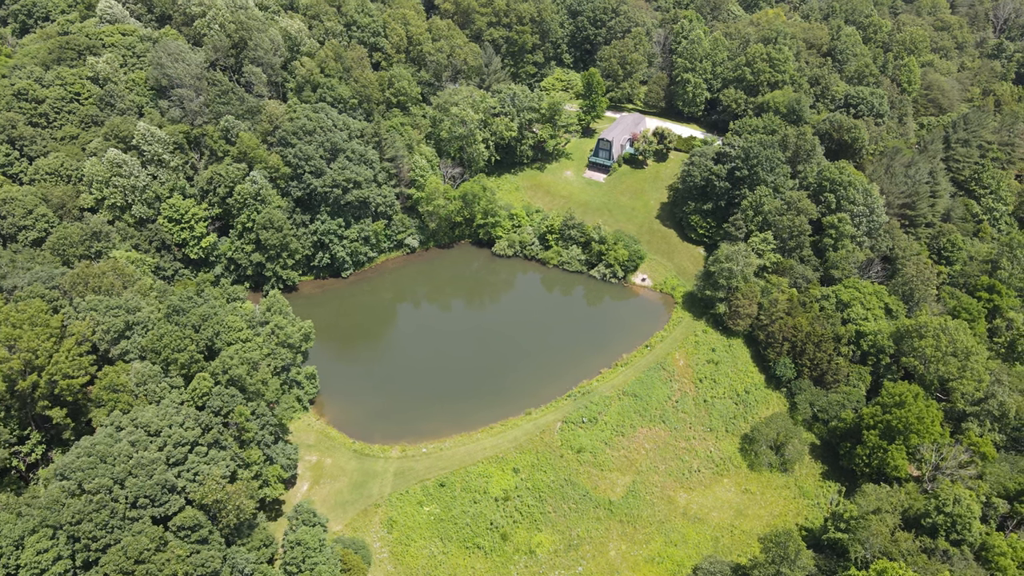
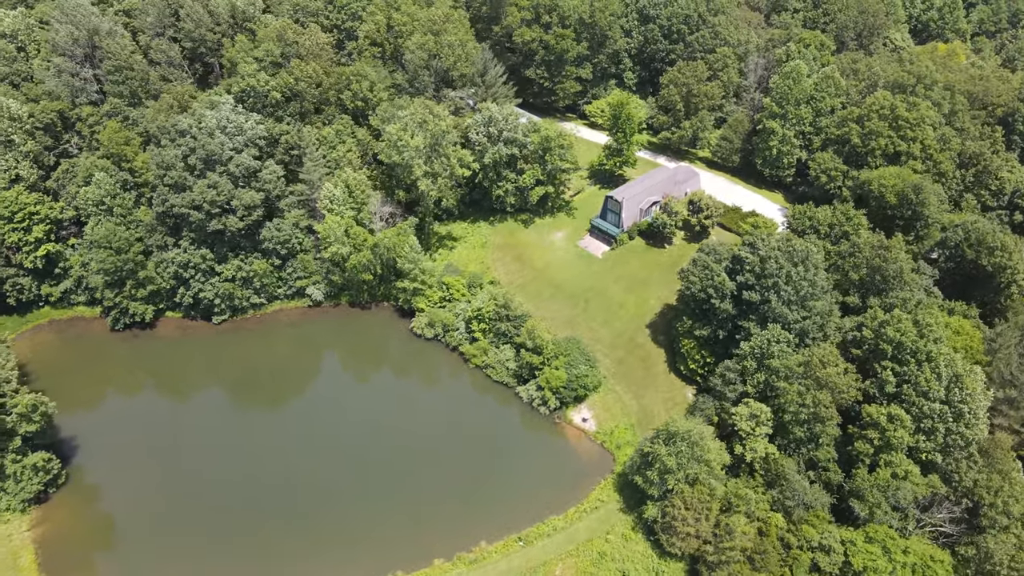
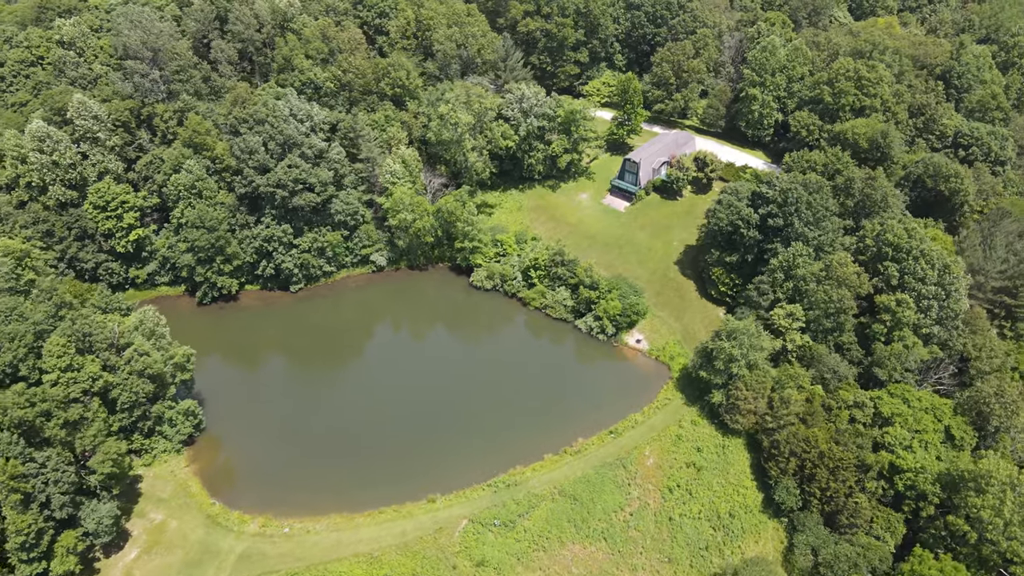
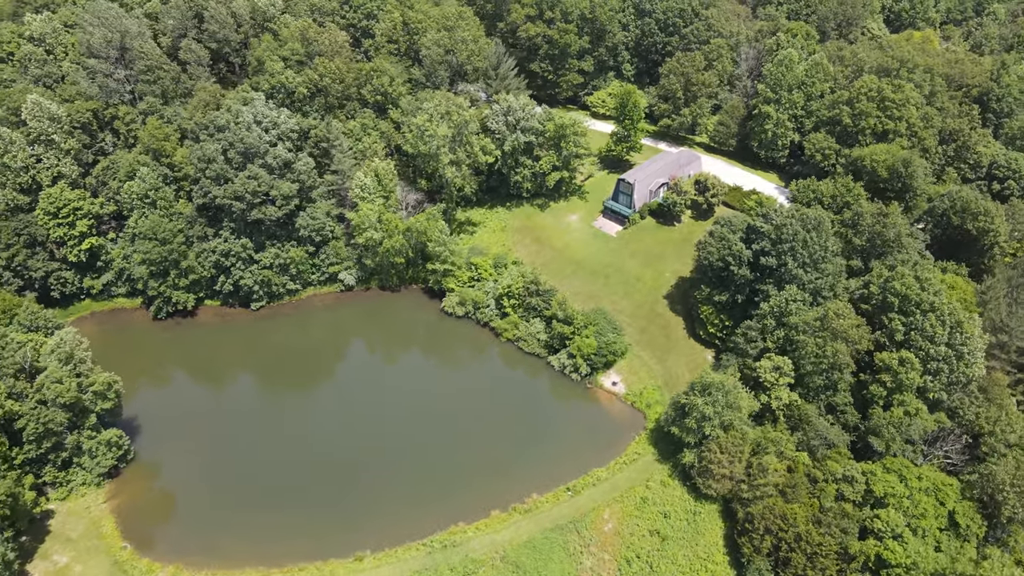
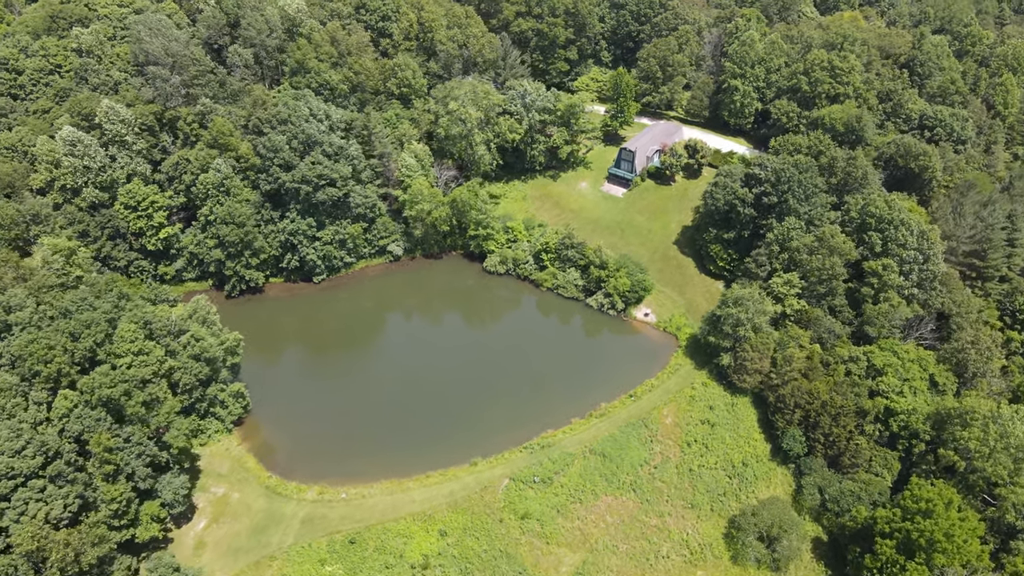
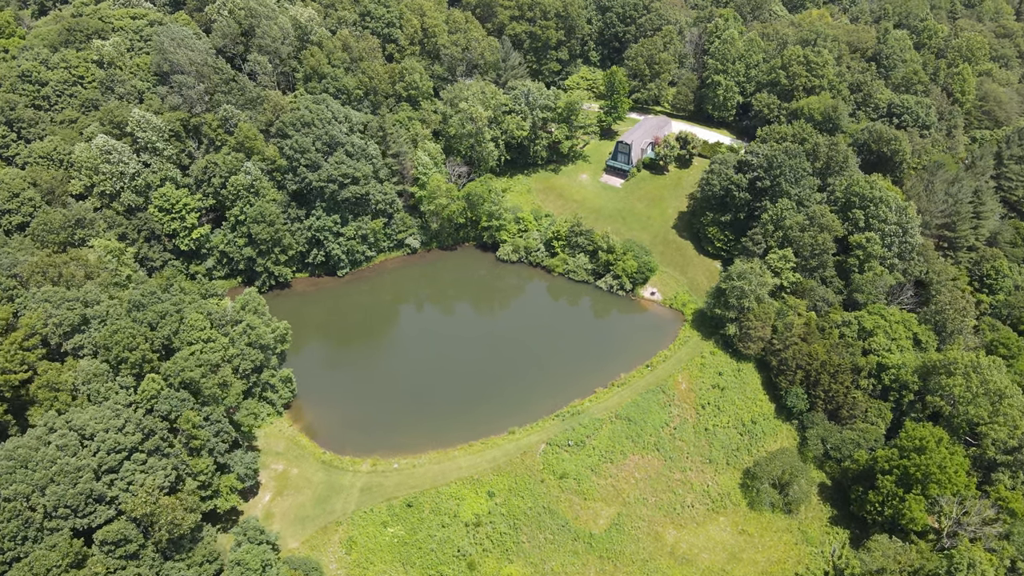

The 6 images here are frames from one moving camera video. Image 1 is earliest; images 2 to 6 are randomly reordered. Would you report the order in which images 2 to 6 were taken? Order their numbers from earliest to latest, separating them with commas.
6, 5, 3, 4, 2
